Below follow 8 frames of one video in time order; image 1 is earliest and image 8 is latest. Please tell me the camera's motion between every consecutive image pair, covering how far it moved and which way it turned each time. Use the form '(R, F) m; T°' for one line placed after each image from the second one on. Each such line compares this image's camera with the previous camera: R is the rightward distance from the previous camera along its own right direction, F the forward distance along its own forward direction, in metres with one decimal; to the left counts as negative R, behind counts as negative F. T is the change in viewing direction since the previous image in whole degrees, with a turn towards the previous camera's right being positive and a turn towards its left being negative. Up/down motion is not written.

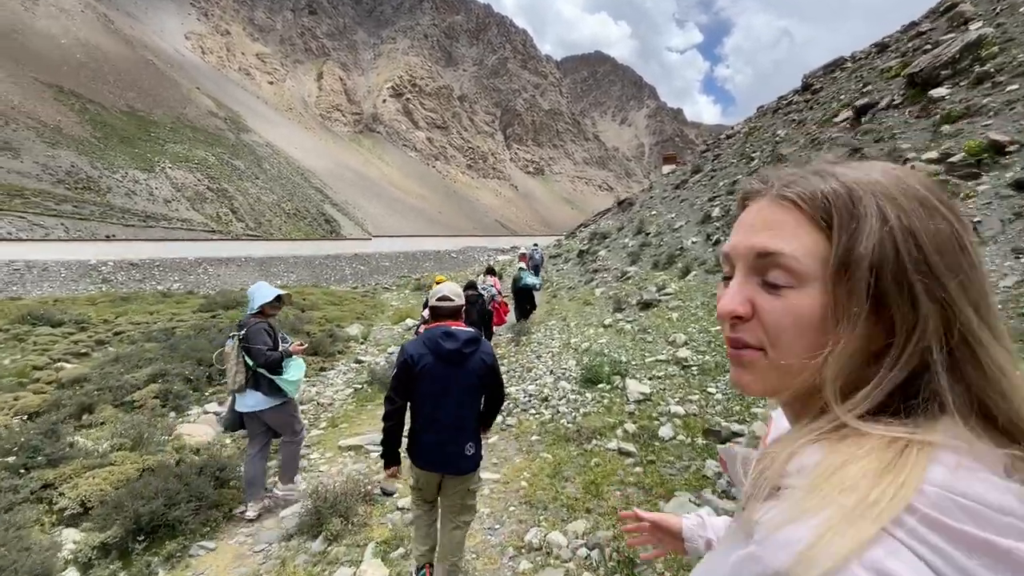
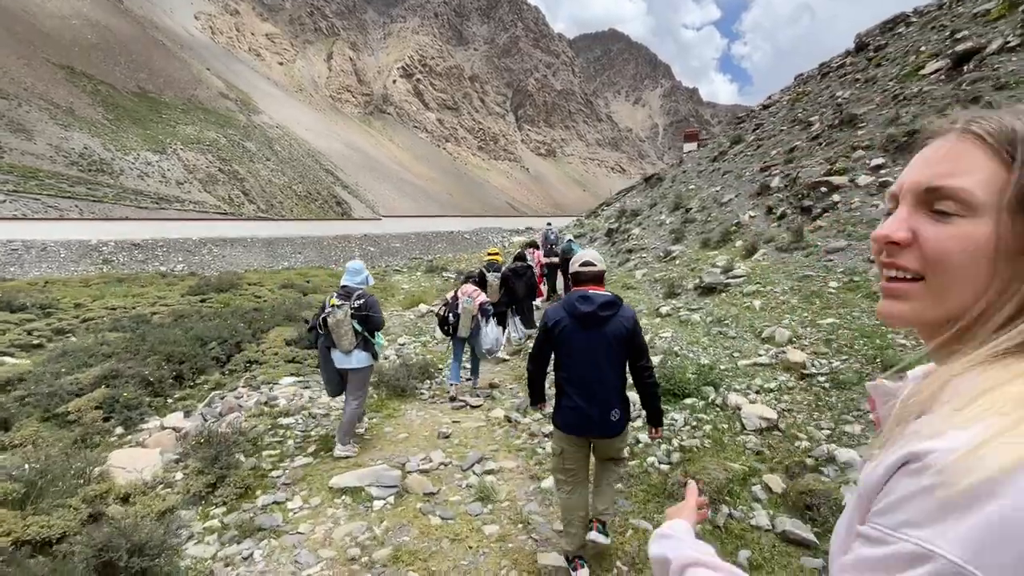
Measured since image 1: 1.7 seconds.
(-0.5, +2.2) m; -1°
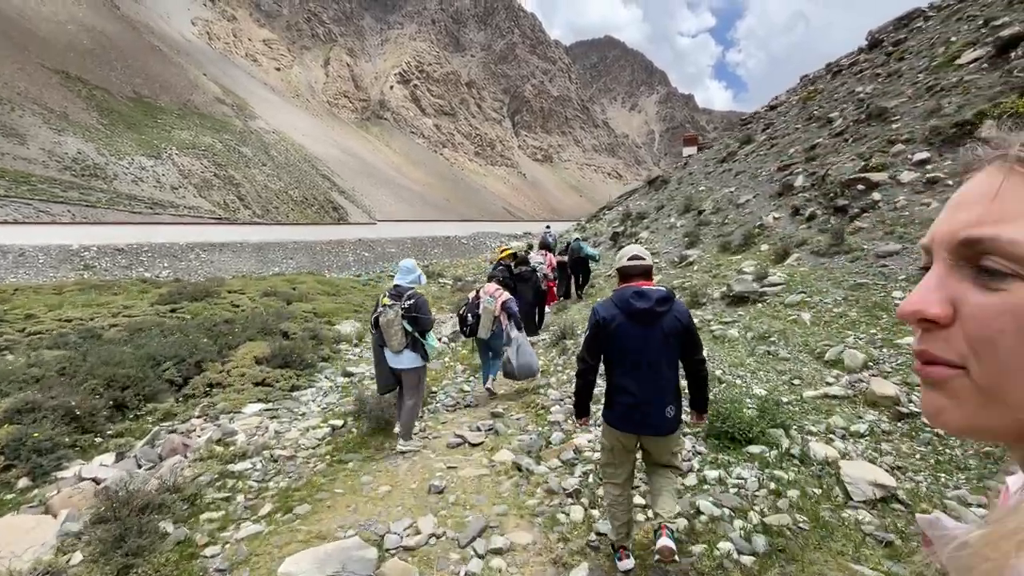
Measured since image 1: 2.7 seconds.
(-0.1, +1.3) m; 0°
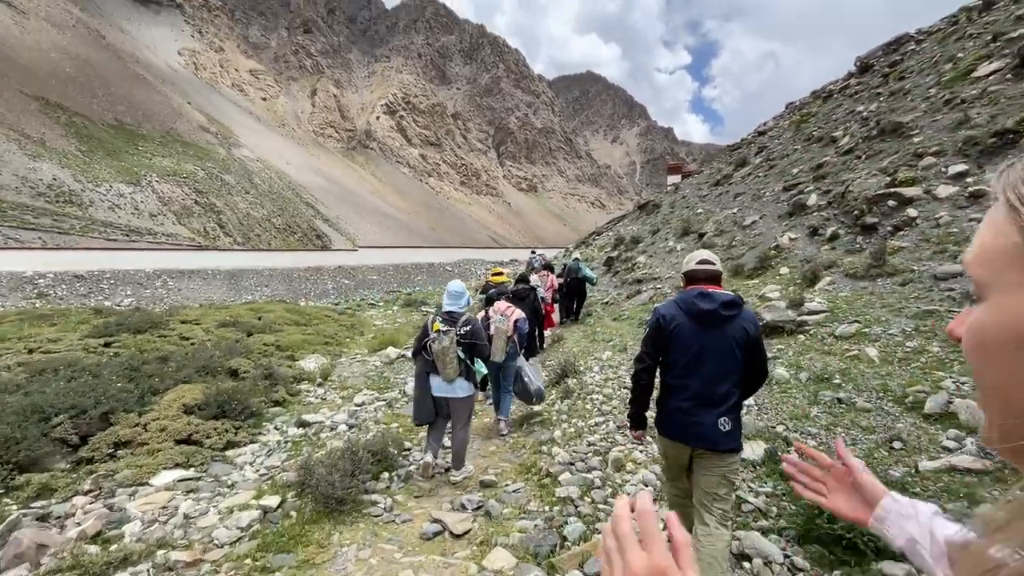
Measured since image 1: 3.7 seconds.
(-0.1, +1.6) m; +2°
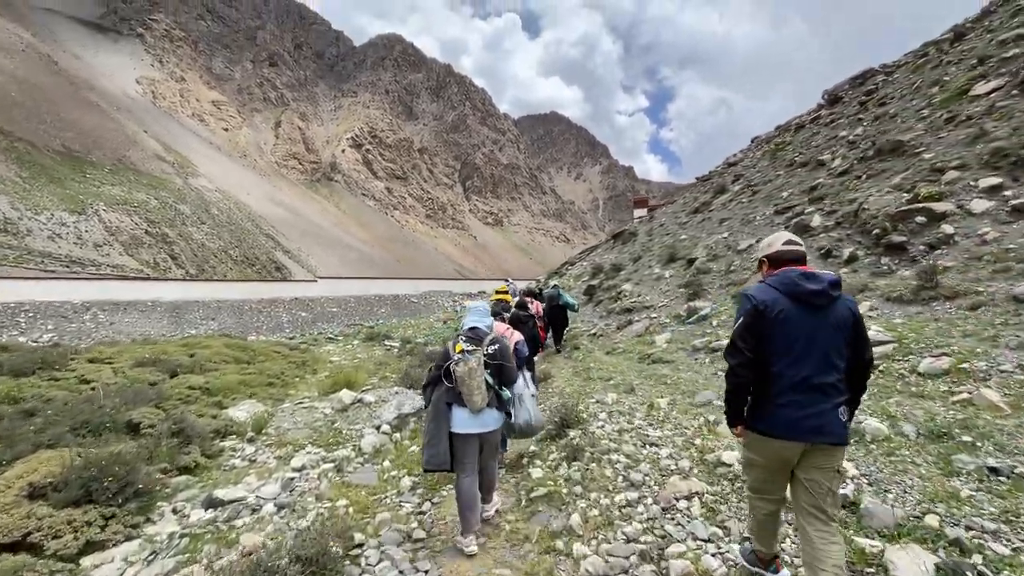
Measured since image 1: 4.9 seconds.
(-0.3, +1.8) m; +4°
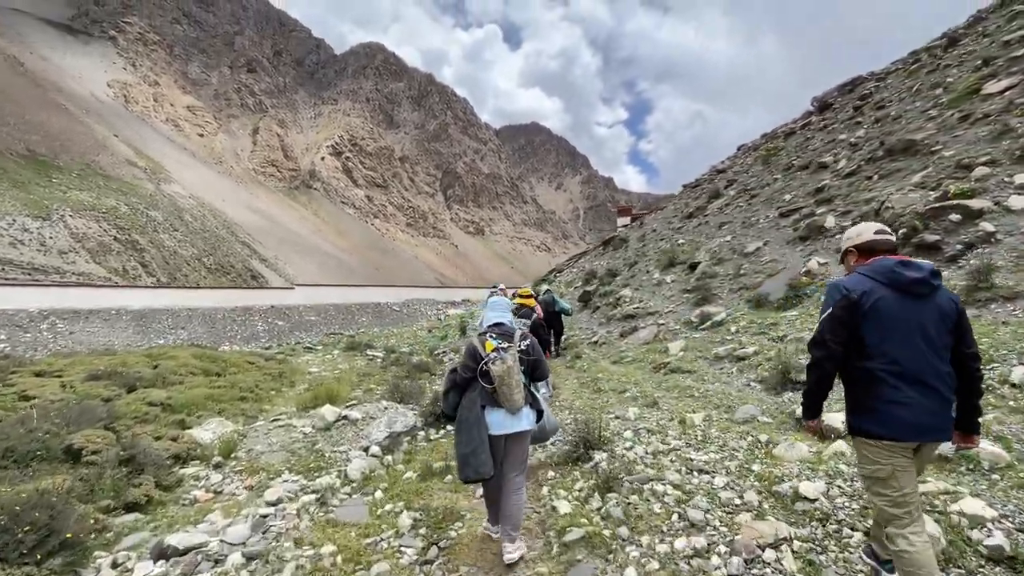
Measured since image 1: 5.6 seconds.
(-0.4, +0.9) m; +2°
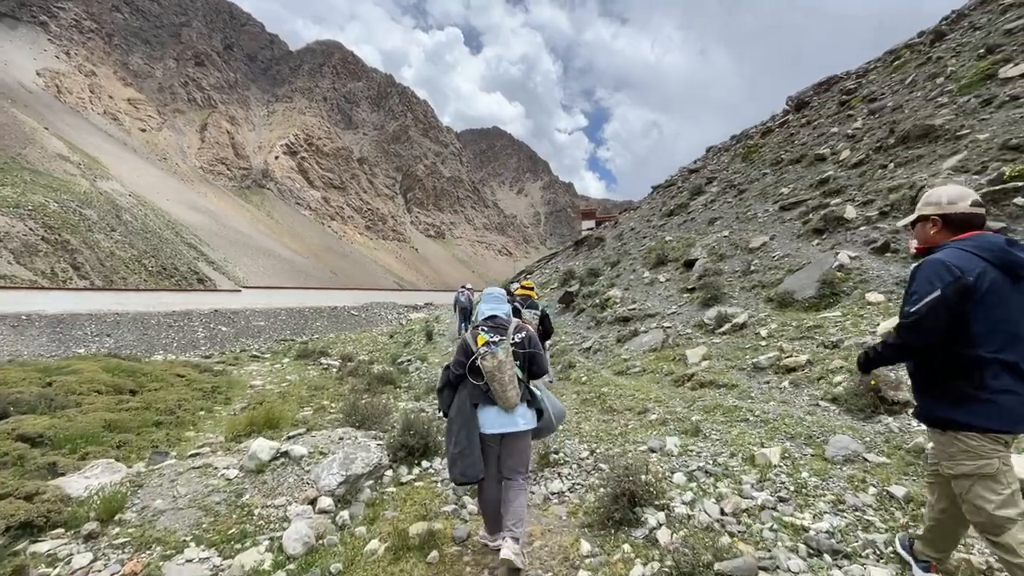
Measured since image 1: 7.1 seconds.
(-0.5, +1.9) m; +5°
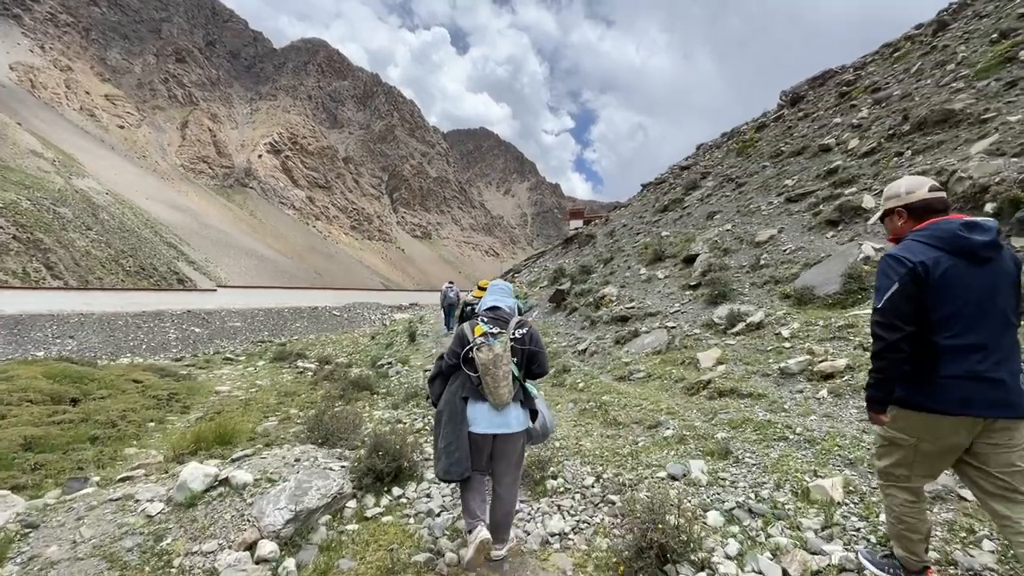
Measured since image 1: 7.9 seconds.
(0.0, +1.1) m; +2°
